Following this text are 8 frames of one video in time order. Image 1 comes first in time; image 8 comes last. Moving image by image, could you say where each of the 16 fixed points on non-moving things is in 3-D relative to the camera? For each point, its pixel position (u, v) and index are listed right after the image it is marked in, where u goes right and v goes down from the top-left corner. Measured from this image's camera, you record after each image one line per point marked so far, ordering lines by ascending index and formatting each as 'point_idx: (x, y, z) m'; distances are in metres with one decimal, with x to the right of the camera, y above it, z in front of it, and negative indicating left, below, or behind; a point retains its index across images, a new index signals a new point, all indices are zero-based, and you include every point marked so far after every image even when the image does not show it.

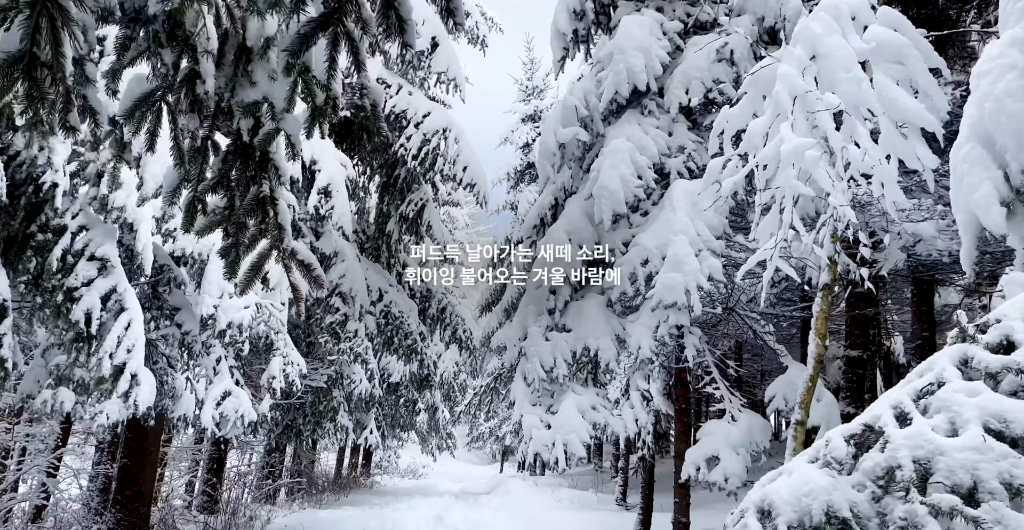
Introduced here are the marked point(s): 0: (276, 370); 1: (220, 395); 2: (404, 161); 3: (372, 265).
0: (-2.5, -1.1, +8.1) m
1: (-2.9, -1.3, +7.9) m
2: (-1.7, +1.7, +12.3) m
3: (-2.4, 0.0, +12.9) m
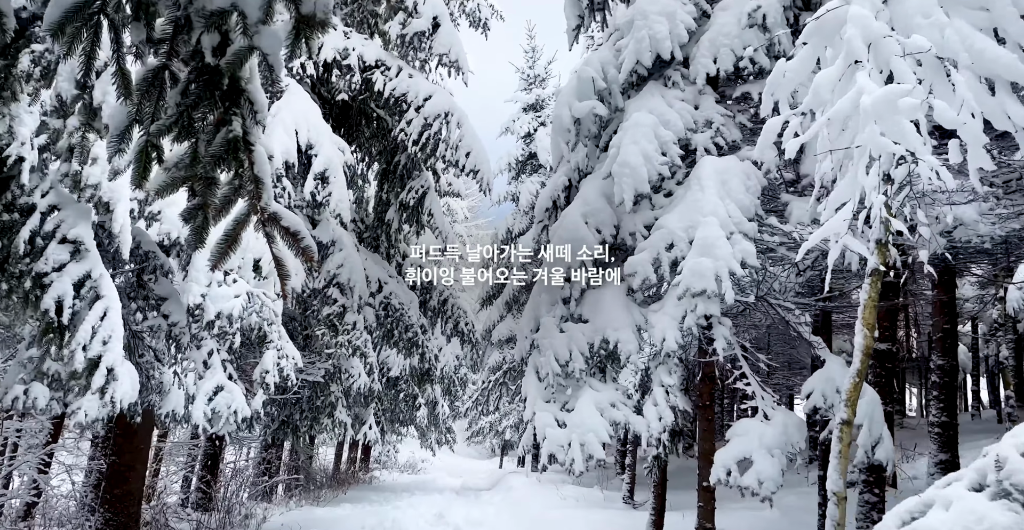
0: (-2.5, -1.0, +7.6) m
1: (-2.8, -1.2, +7.5) m
2: (-1.6, +1.9, +11.8) m
3: (-2.3, +0.2, +12.4) m
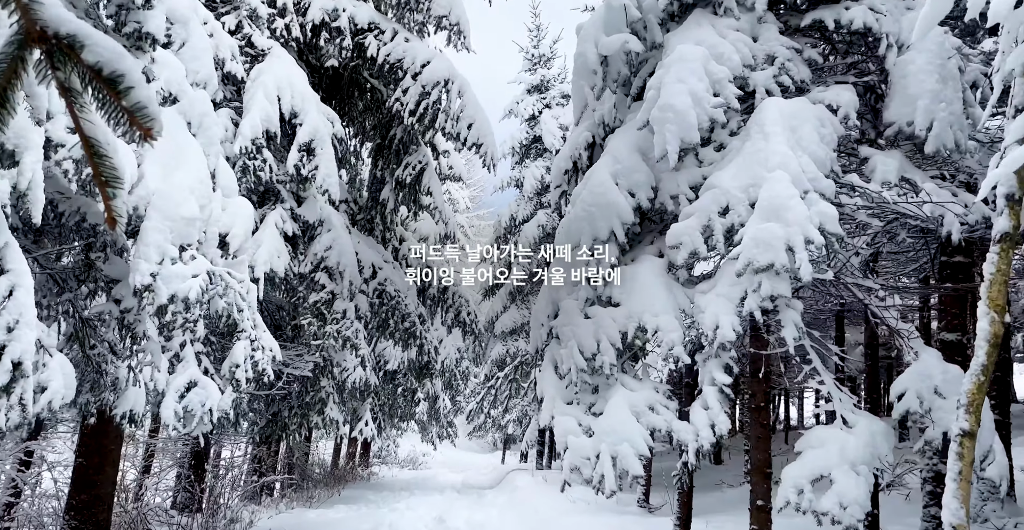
0: (-2.4, -0.8, +6.6) m
1: (-2.7, -1.0, +6.5) m
2: (-1.6, +2.1, +10.7) m
3: (-2.2, +0.4, +11.4) m
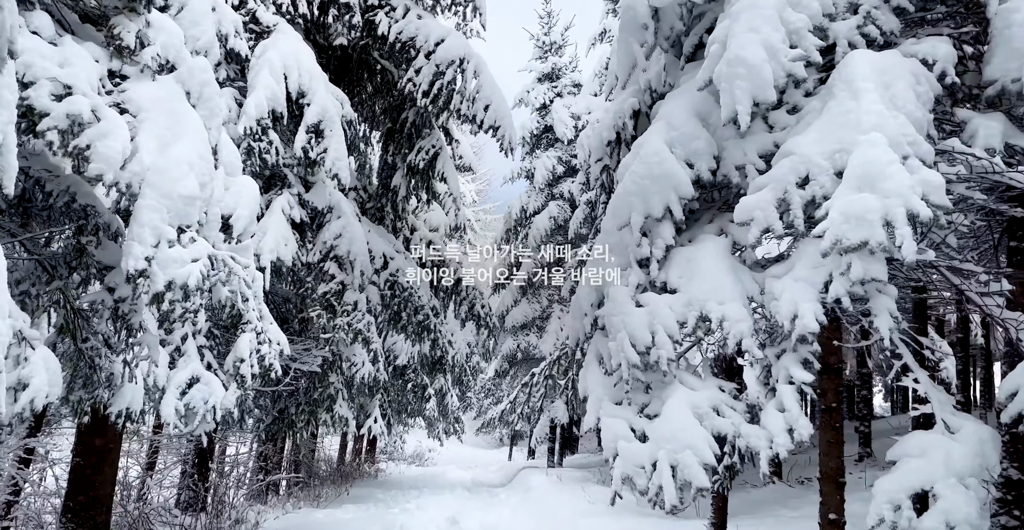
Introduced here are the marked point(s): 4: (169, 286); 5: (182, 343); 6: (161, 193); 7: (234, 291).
0: (-2.2, -0.7, +6.1) m
1: (-2.5, -0.9, +6.0) m
2: (-1.3, +2.2, +10.2) m
3: (-2.0, +0.5, +10.9) m
4: (-2.2, -0.1, +4.8) m
5: (-2.5, -0.6, +6.0) m
6: (-2.3, +0.5, +4.9) m
7: (-2.0, -0.2, +5.4) m
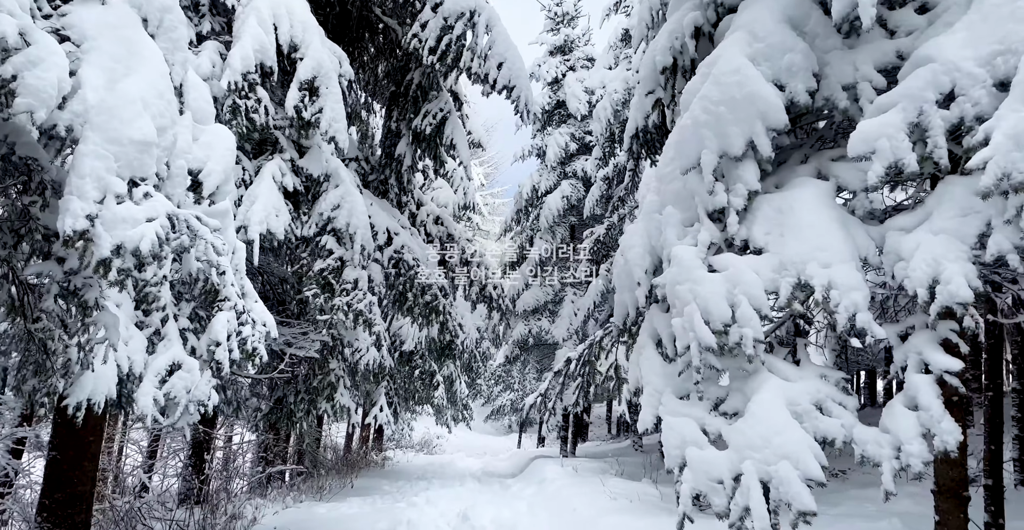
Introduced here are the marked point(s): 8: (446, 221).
0: (-2.0, -0.5, +5.2) m
1: (-2.3, -0.7, +5.1) m
2: (-1.1, +2.5, +9.3) m
3: (-1.8, +0.9, +10.0) m
4: (-2.0, +0.1, +3.9) m
5: (-2.4, -0.4, +5.2) m
6: (-2.1, +0.7, +4.0) m
7: (-1.8, 0.0, +4.6) m
8: (-1.0, +0.7, +11.6) m
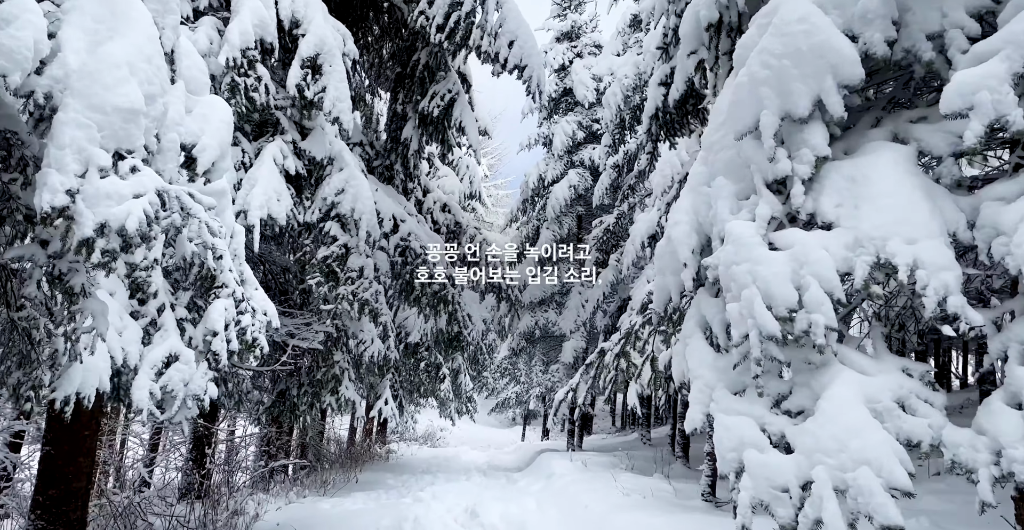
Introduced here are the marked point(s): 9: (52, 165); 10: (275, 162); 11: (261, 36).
0: (-1.9, -0.4, +4.9) m
1: (-2.2, -0.6, +4.7) m
2: (-1.0, +2.7, +8.9) m
3: (-1.6, +1.0, +9.6) m
4: (-1.9, +0.2, +3.6) m
5: (-2.2, -0.3, +4.8) m
6: (-2.0, +0.8, +3.6) m
7: (-1.7, +0.1, +4.2) m
8: (-0.9, +0.8, +11.2) m
9: (-2.1, +0.4, +3.5) m
10: (-2.2, +1.0, +7.1) m
11: (-2.2, +2.0, +6.7) m
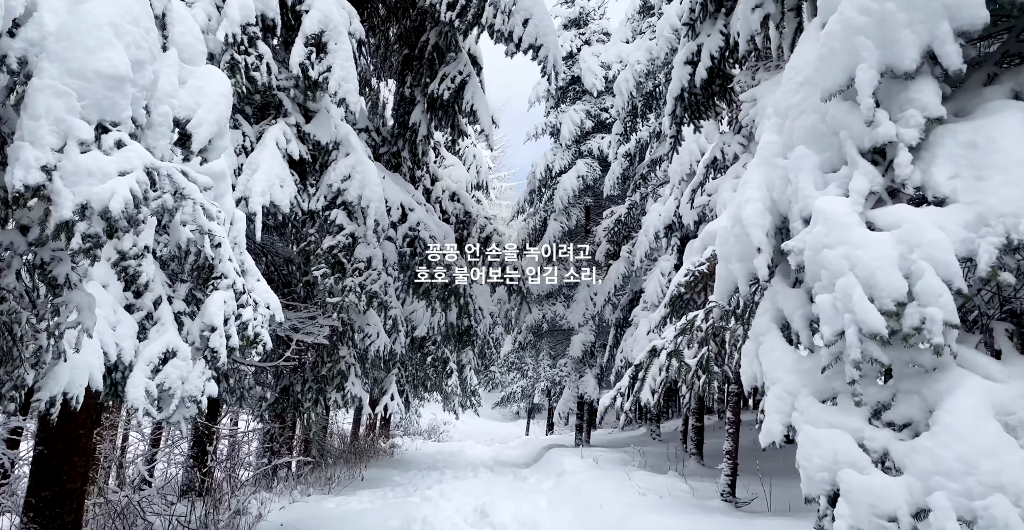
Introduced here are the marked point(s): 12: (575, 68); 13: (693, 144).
0: (-1.7, -0.3, +4.5) m
1: (-2.1, -0.5, +4.3) m
2: (-0.8, +2.8, +8.4) m
3: (-1.5, +1.1, +9.2) m
4: (-1.8, +0.2, +3.1) m
5: (-2.1, -0.3, +4.4) m
6: (-1.9, +0.8, +3.2) m
7: (-1.6, +0.2, +3.8) m
8: (-0.7, +1.0, +10.8) m
9: (-2.0, +0.5, +3.1) m
10: (-2.1, +1.1, +6.7) m
11: (-2.1, +2.1, +6.3) m
12: (+1.7, +5.2, +20.2) m
13: (+2.4, +1.6, +10.2) m
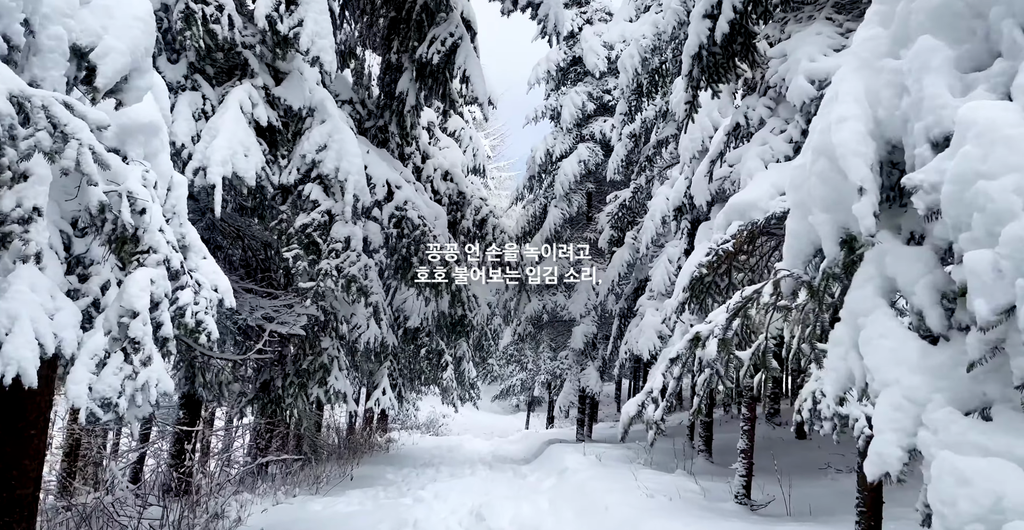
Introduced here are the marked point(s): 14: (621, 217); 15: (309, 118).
0: (-1.8, -0.2, +3.7) m
1: (-2.1, -0.4, +3.6) m
2: (-0.9, +3.0, +7.6) m
3: (-1.5, +1.3, +8.4) m
4: (-1.8, +0.3, +2.4) m
5: (-2.1, -0.1, +3.6) m
6: (-1.9, +0.9, +2.4) m
7: (-1.6, +0.3, +3.0) m
8: (-0.7, +1.2, +10.0) m
9: (-2.0, +0.6, +2.3) m
10: (-2.1, +1.2, +5.9) m
11: (-2.1, +2.3, +5.5) m
12: (+1.6, +5.5, +19.4) m
13: (+2.4, +1.8, +9.4) m
14: (+2.3, +1.0, +15.7) m
15: (-1.8, +1.3, +6.6) m
